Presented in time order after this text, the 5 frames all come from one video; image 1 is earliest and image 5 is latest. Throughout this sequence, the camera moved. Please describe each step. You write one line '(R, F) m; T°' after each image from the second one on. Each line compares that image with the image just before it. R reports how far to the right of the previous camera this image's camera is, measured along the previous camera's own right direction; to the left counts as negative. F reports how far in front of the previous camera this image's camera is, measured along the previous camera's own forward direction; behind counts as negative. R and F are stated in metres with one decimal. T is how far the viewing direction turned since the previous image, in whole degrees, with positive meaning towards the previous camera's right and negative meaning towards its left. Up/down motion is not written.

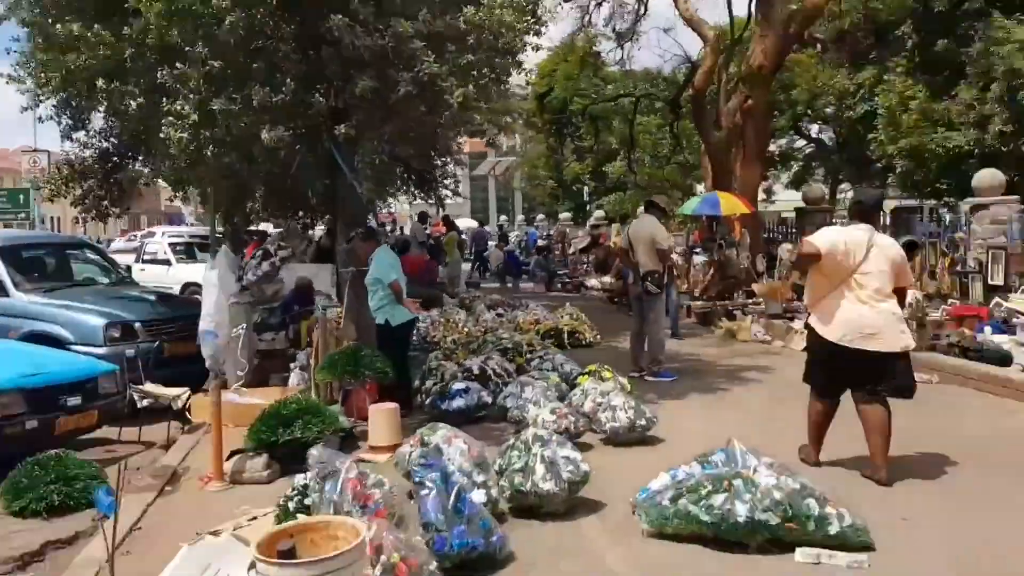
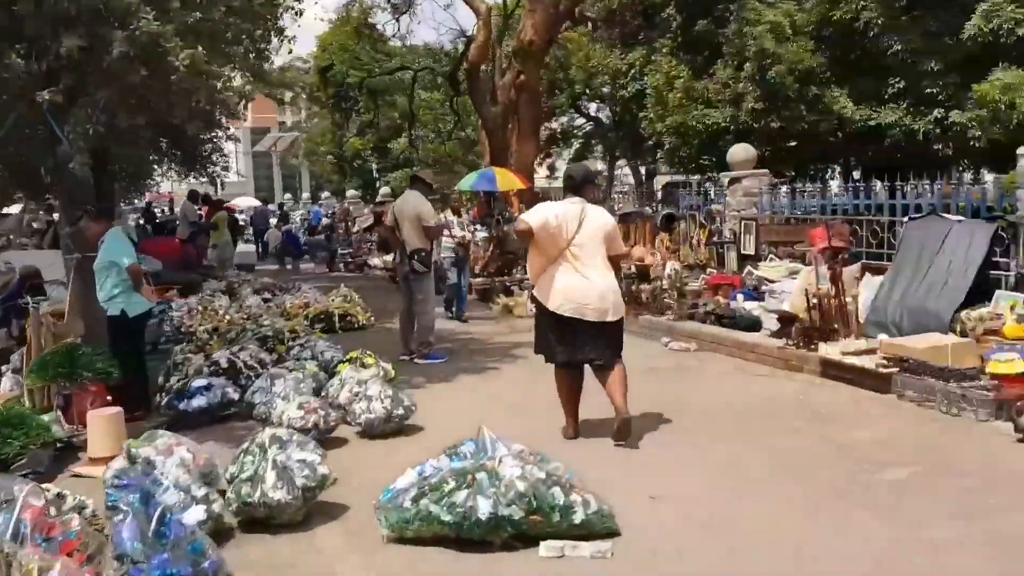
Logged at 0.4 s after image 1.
(+0.5, +0.6) m; +15°
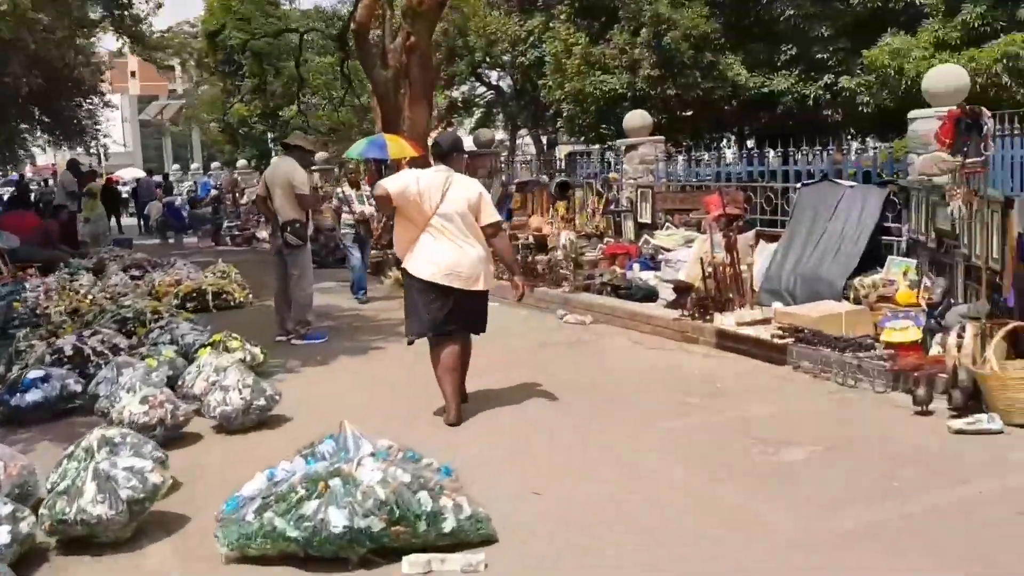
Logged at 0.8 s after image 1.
(+0.2, +0.5) m; +7°
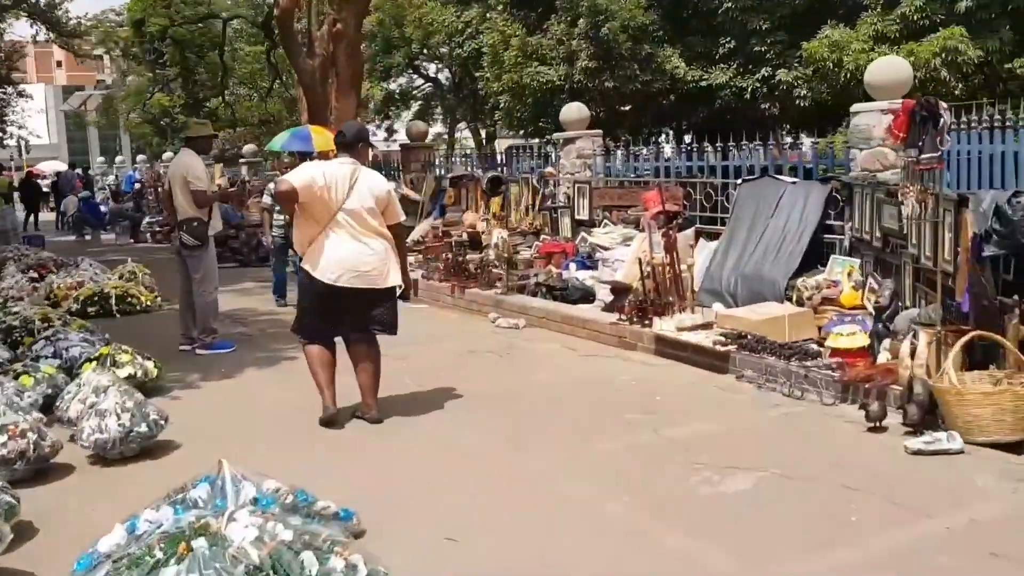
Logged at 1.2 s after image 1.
(+0.1, +0.5) m; +4°
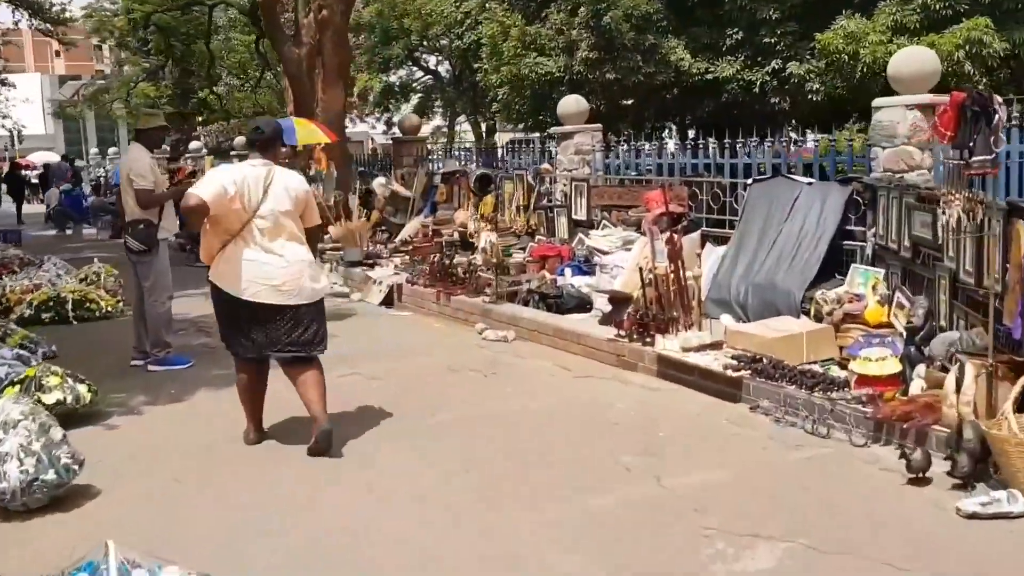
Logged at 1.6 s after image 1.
(+0.1, +0.7) m; 0°
